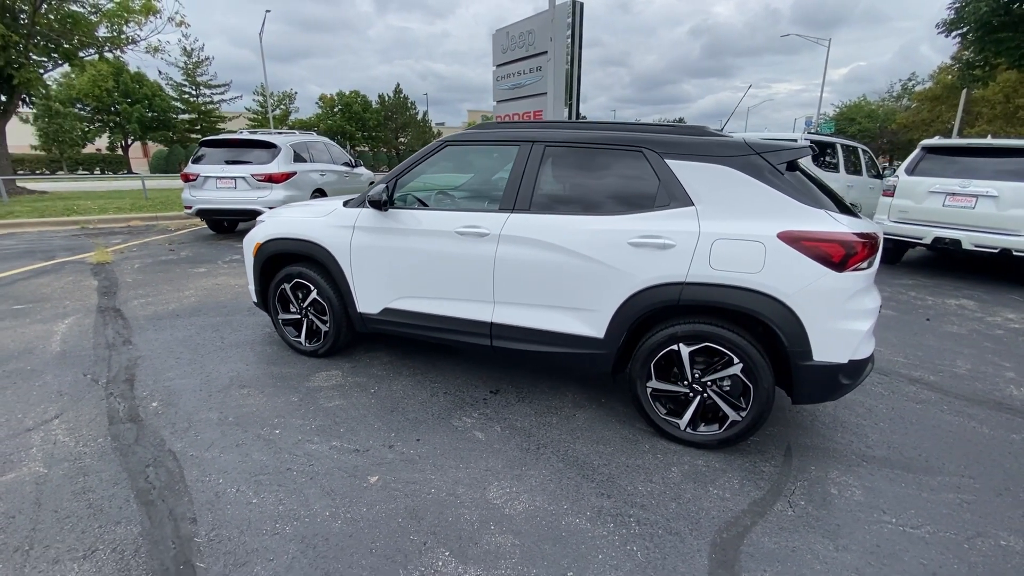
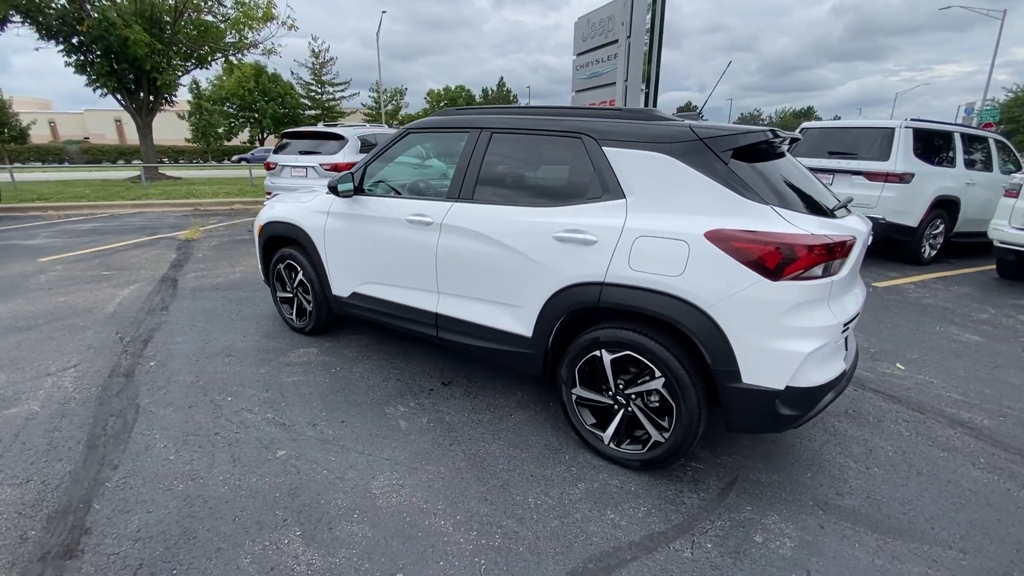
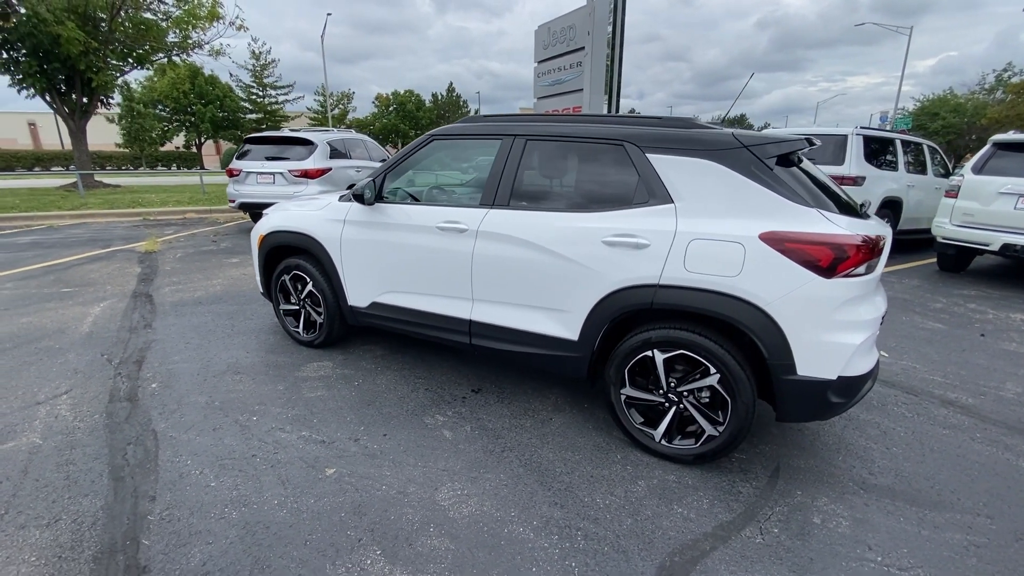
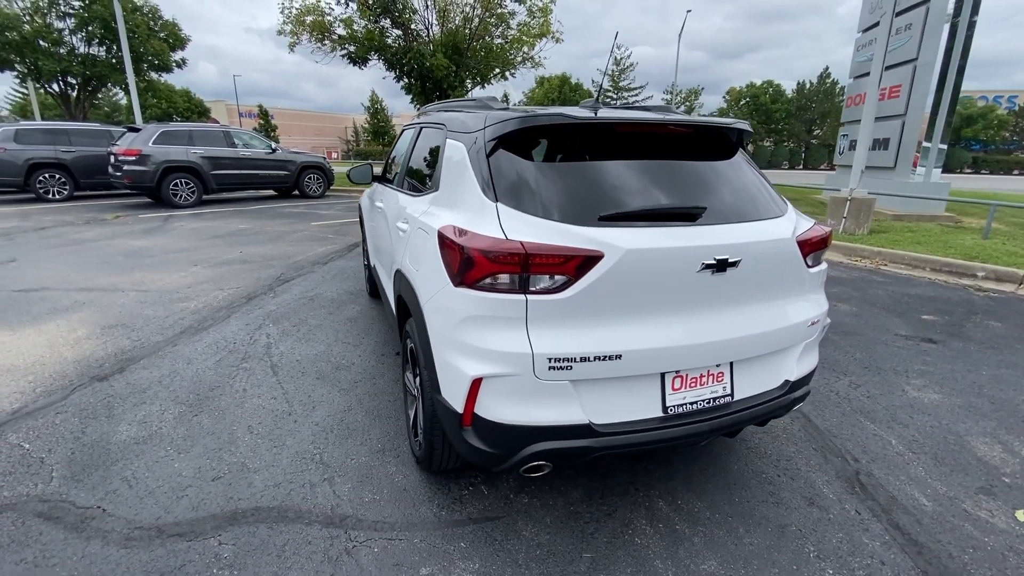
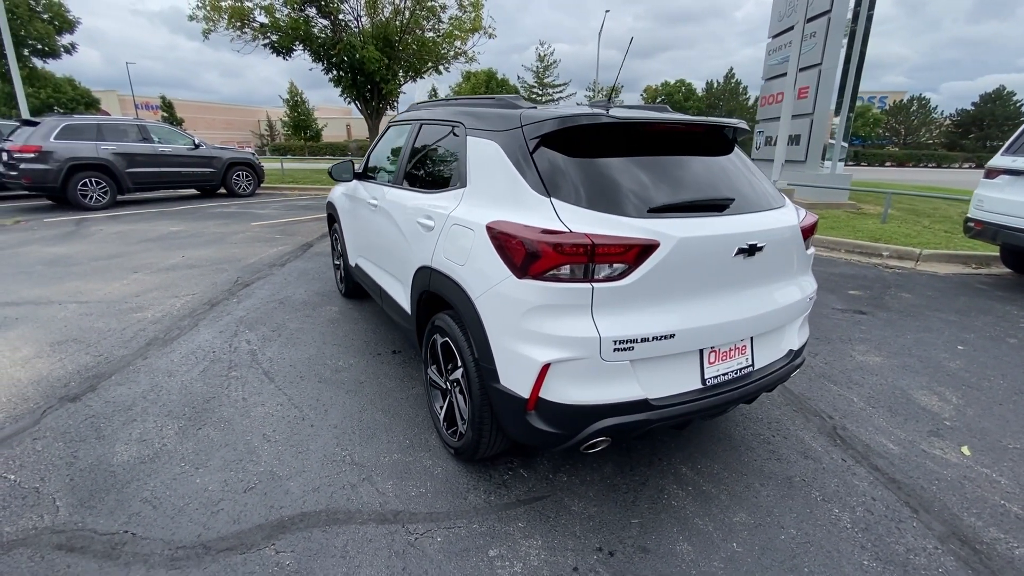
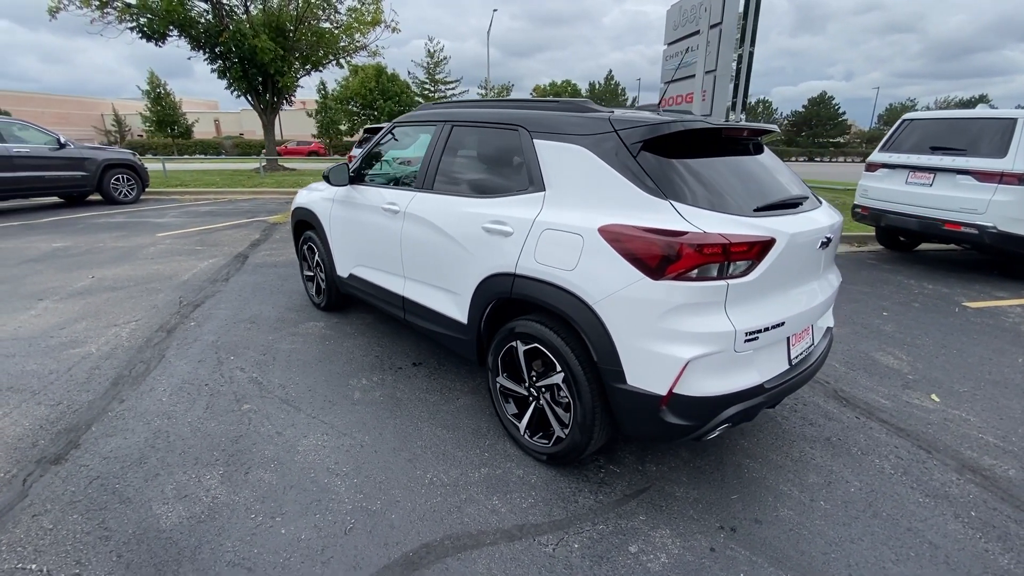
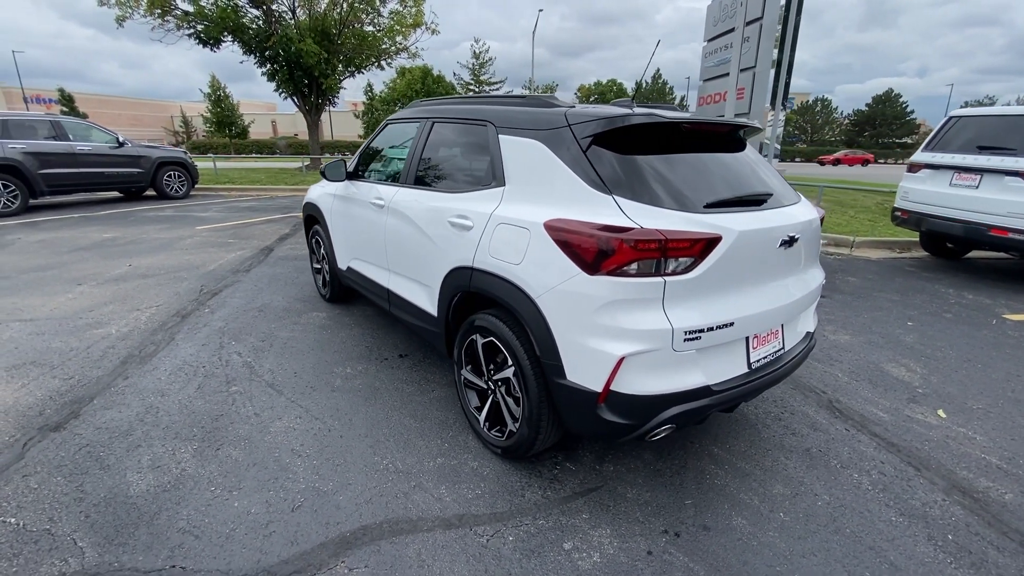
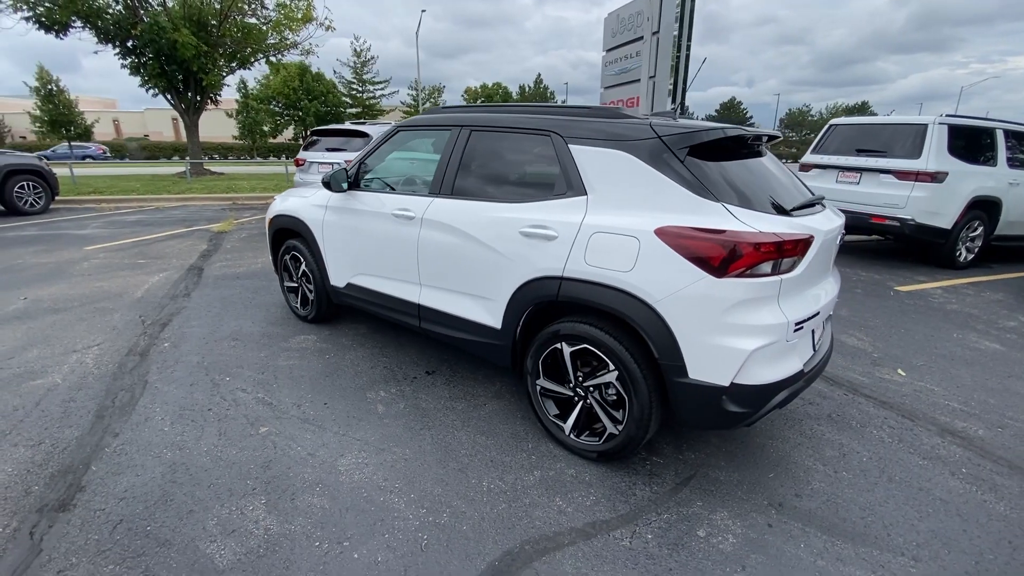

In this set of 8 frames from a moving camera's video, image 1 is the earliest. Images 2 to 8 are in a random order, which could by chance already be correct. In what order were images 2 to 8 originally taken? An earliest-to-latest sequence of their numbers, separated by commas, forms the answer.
3, 2, 8, 6, 7, 5, 4
